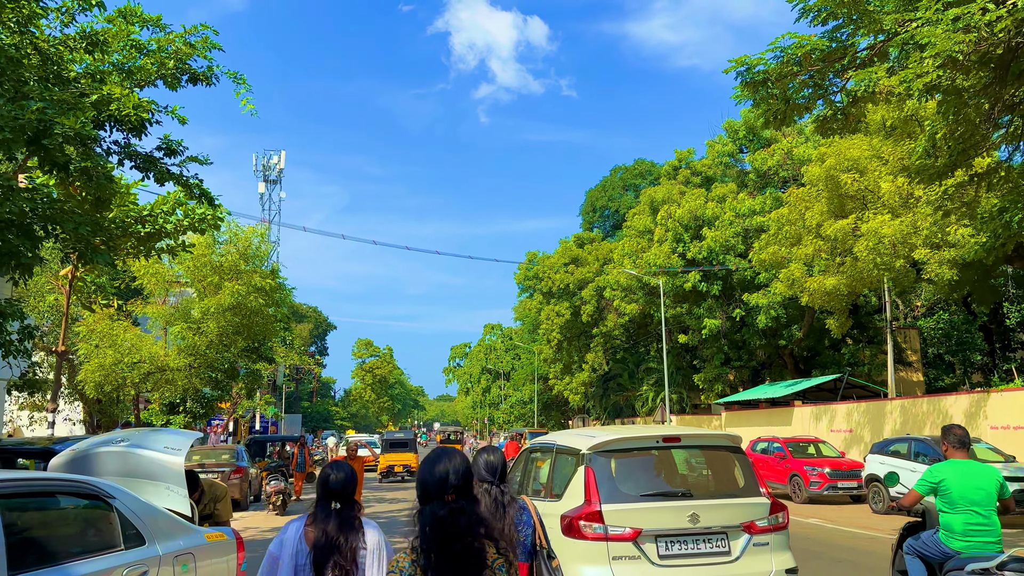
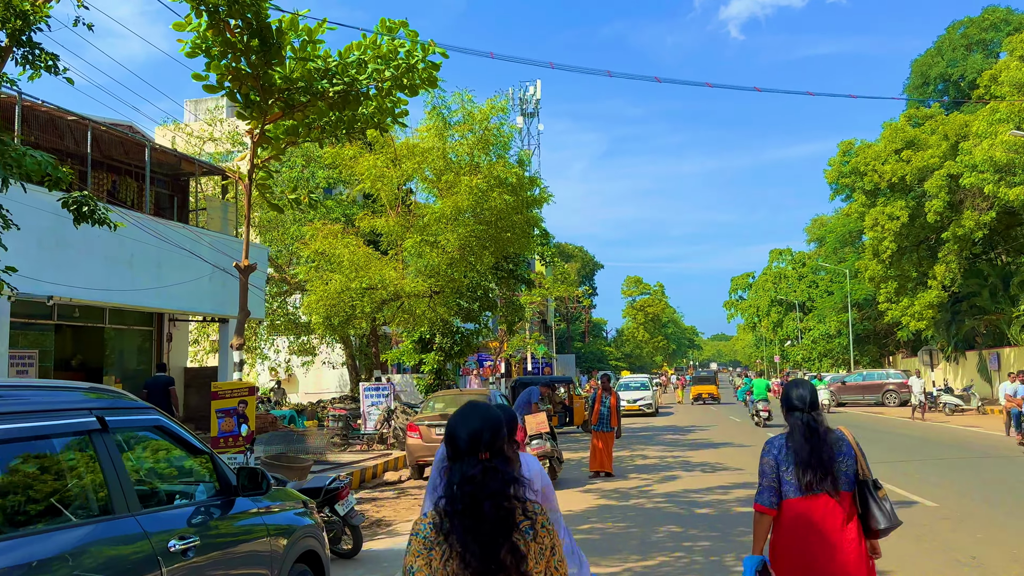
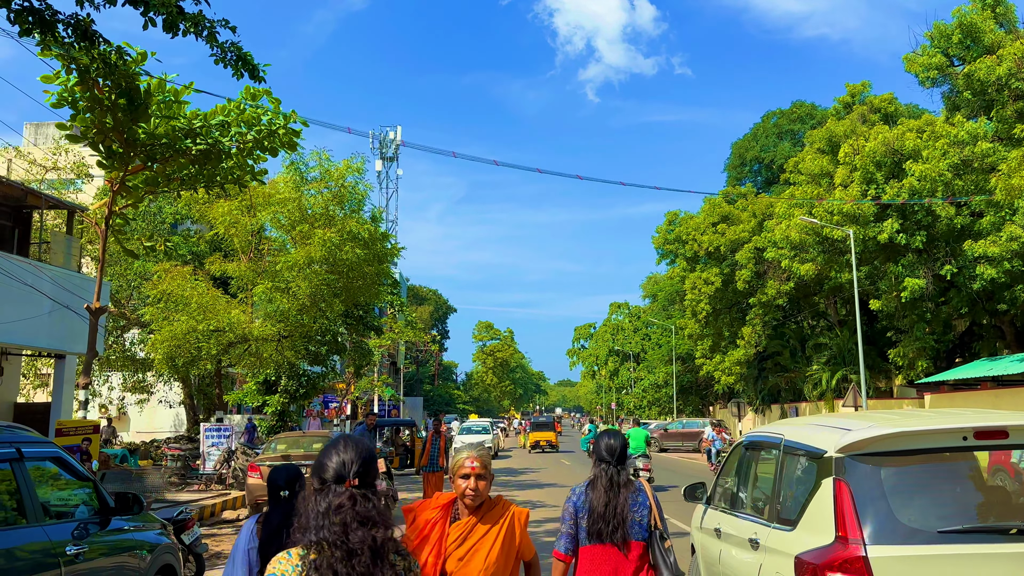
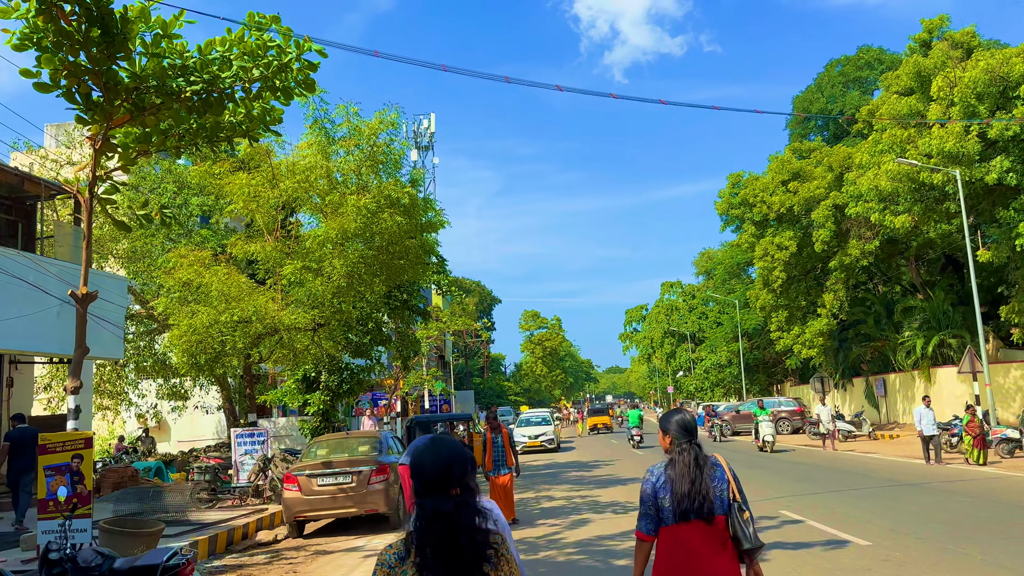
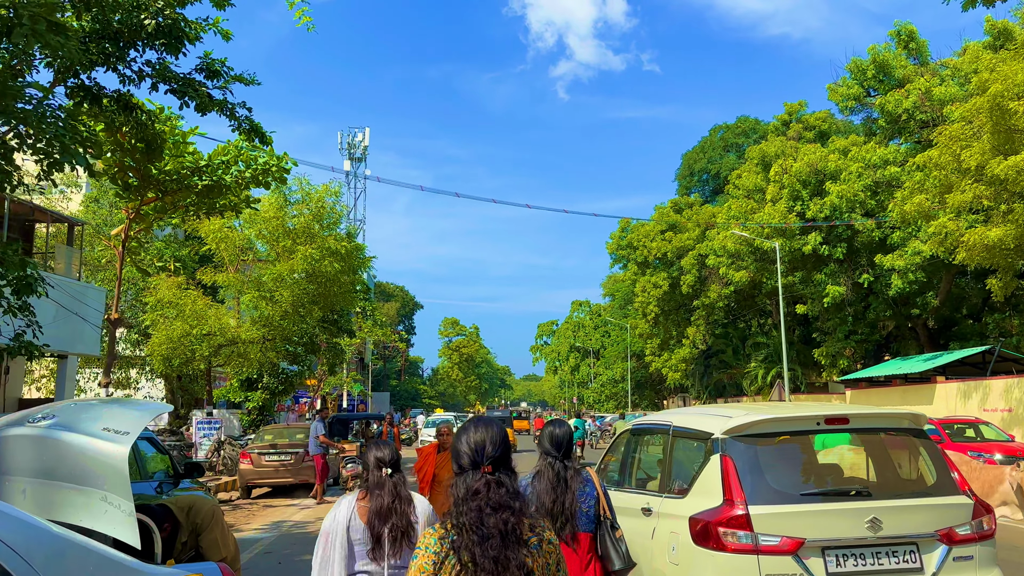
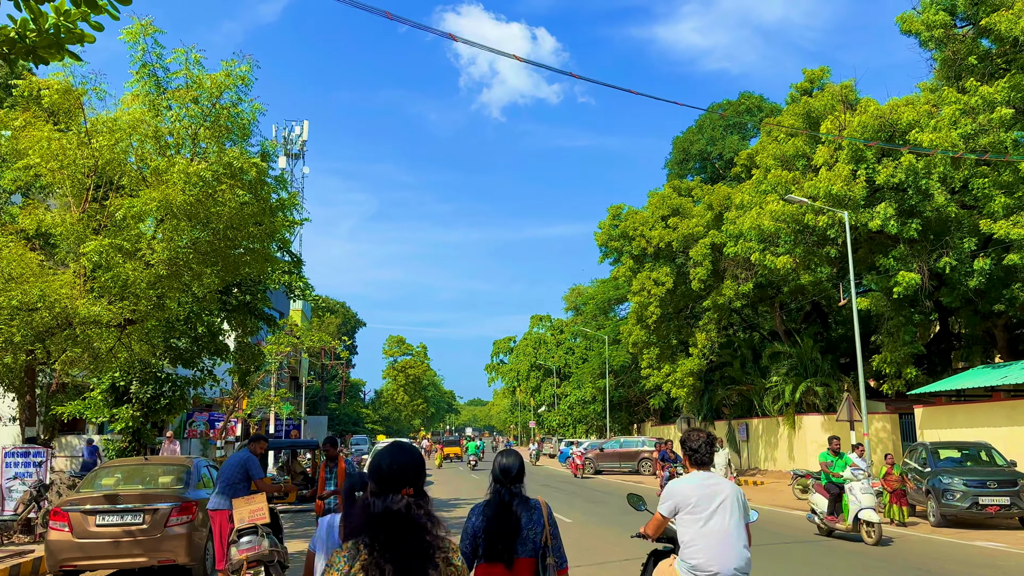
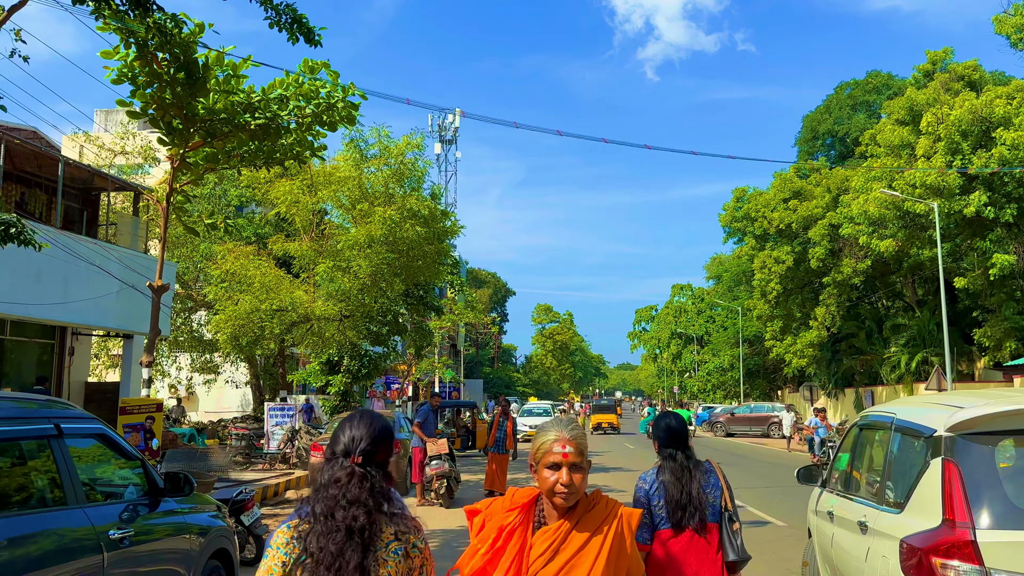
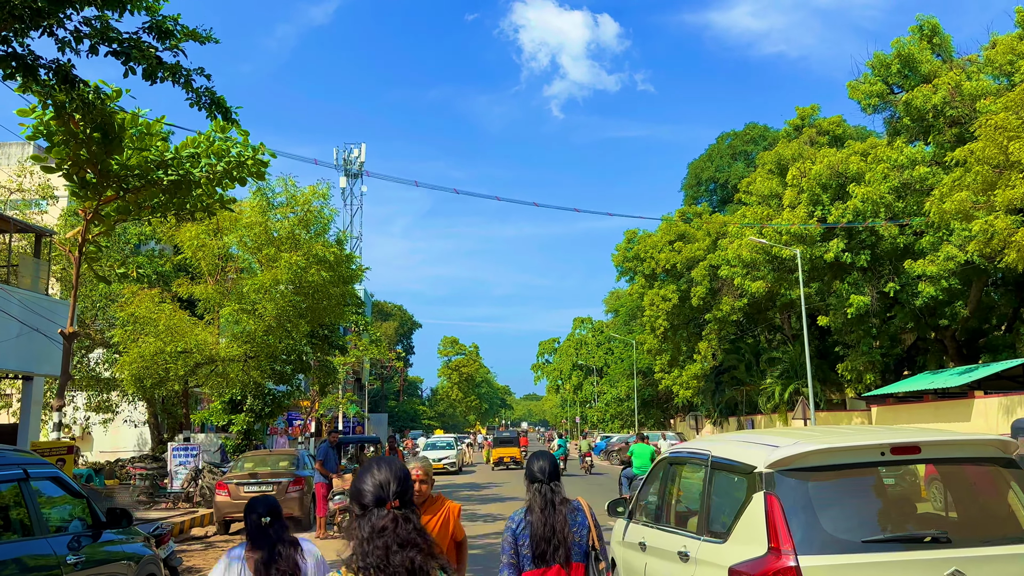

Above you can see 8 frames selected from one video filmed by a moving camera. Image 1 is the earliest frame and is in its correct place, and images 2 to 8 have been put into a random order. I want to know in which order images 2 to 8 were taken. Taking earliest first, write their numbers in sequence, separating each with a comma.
5, 8, 3, 7, 2, 4, 6
